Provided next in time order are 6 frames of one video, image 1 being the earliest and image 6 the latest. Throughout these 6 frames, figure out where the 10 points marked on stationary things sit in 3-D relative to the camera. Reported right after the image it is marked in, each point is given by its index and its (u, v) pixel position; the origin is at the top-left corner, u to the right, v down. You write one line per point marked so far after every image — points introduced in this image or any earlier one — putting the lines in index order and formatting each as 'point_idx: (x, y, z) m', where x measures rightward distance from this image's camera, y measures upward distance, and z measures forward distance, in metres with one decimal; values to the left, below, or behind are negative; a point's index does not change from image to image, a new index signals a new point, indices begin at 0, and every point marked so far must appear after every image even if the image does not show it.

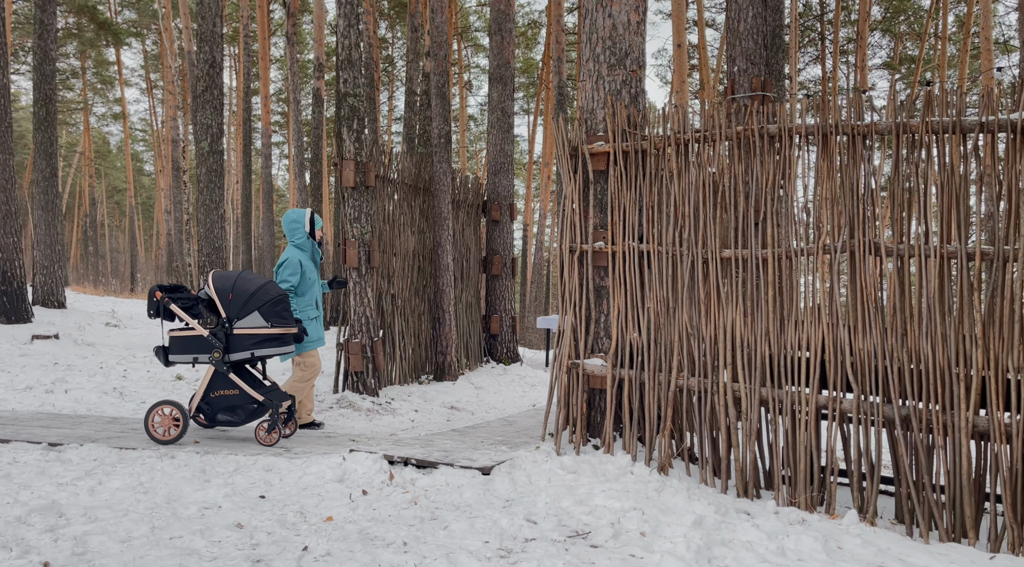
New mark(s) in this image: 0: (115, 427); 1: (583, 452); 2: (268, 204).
0: (-2.6, -0.9, +5.5) m
1: (+0.4, -1.0, +4.7) m
2: (-5.5, +1.7, +19.1) m
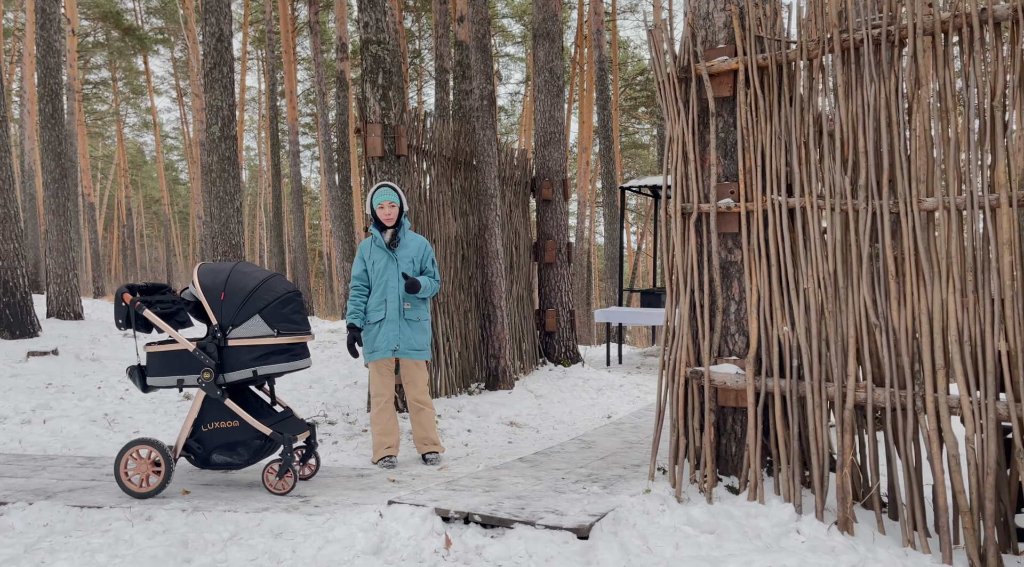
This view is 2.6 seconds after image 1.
0: (-2.1, -0.9, +4.2) m
1: (+0.8, -0.9, +3.3) m
2: (-4.6, +1.7, +18.0) m
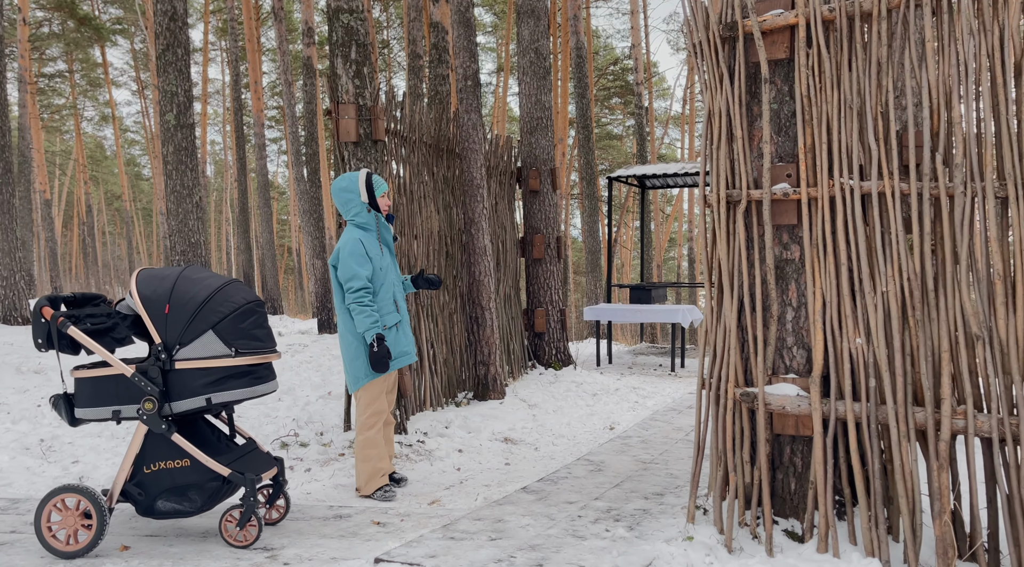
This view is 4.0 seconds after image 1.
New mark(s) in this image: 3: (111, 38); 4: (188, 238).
0: (-2.1, -1.0, +3.6) m
1: (+0.9, -0.9, +2.8) m
2: (-5.0, +1.7, +17.2) m
3: (-8.8, +5.4, +18.4) m
4: (-3.5, +0.5, +9.1) m
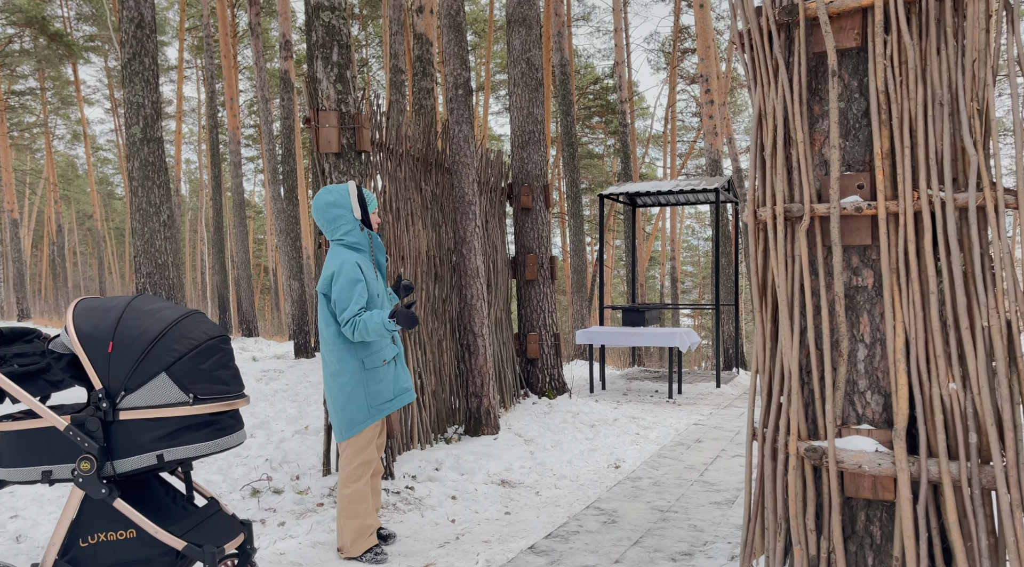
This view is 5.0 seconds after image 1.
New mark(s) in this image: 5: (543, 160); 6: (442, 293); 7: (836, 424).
0: (-2.1, -1.1, +3.0) m
1: (+0.9, -1.0, +2.3) m
2: (-5.4, +1.3, +16.6) m
3: (-9.2, +4.9, +17.8) m
4: (-3.6, +0.3, +8.5) m
5: (+0.3, +1.1, +7.4) m
6: (-0.5, -0.1, +5.7) m
7: (+0.9, -0.4, +2.3) m
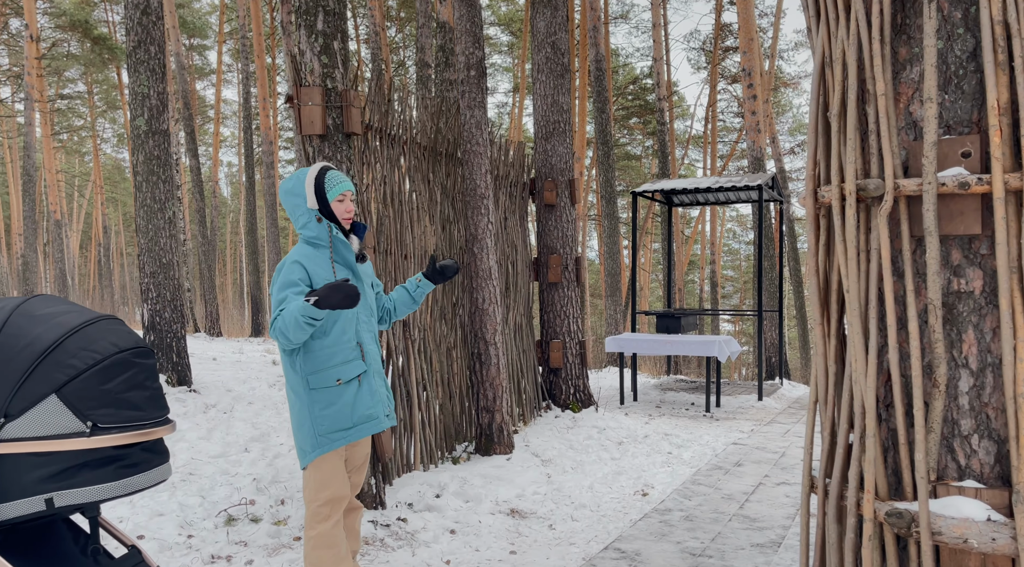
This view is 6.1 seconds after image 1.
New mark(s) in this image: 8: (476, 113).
0: (-2.1, -1.1, +2.5) m
1: (+0.9, -1.0, +1.6) m
2: (-4.8, +1.3, +16.2) m
3: (-8.5, +4.9, +17.6) m
4: (-3.4, +0.2, +8.1) m
5: (+0.5, +1.1, +6.9) m
6: (-0.4, -0.1, +5.2) m
7: (+0.9, -0.4, +1.7) m
8: (-0.2, +1.1, +5.4) m
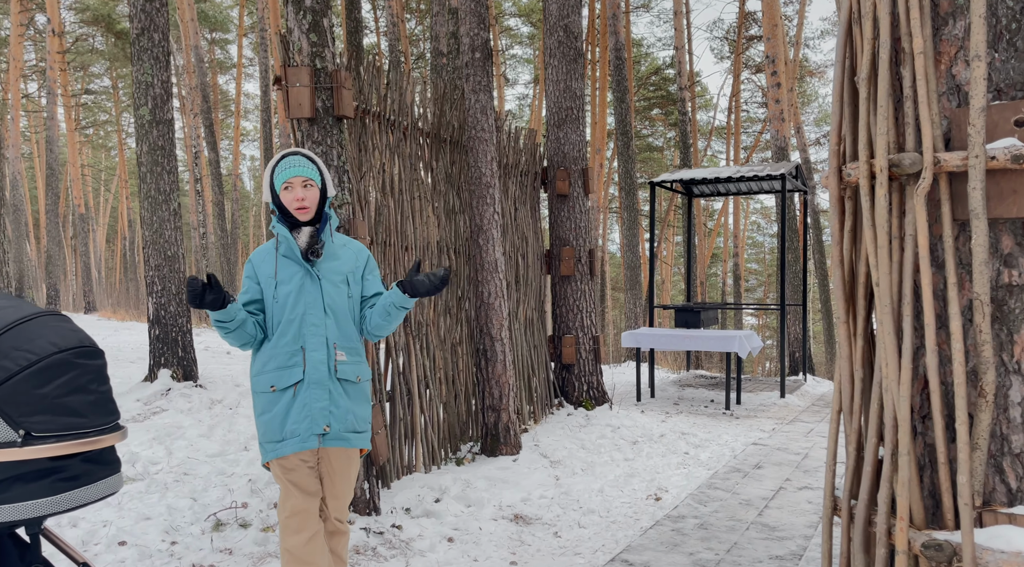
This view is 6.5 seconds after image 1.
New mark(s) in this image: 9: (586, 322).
0: (-2.1, -1.1, +2.3) m
1: (+0.8, -0.9, +1.4) m
2: (-4.4, +1.4, +16.1) m
3: (-8.1, +5.1, +17.6) m
4: (-3.3, +0.3, +8.0) m
5: (+0.6, +1.1, +6.6) m
6: (-0.3, 0.0, +4.9) m
7: (+0.8, -0.4, +1.5) m
8: (-0.2, +1.1, +5.1) m
9: (+0.6, -0.3, +6.5) m
